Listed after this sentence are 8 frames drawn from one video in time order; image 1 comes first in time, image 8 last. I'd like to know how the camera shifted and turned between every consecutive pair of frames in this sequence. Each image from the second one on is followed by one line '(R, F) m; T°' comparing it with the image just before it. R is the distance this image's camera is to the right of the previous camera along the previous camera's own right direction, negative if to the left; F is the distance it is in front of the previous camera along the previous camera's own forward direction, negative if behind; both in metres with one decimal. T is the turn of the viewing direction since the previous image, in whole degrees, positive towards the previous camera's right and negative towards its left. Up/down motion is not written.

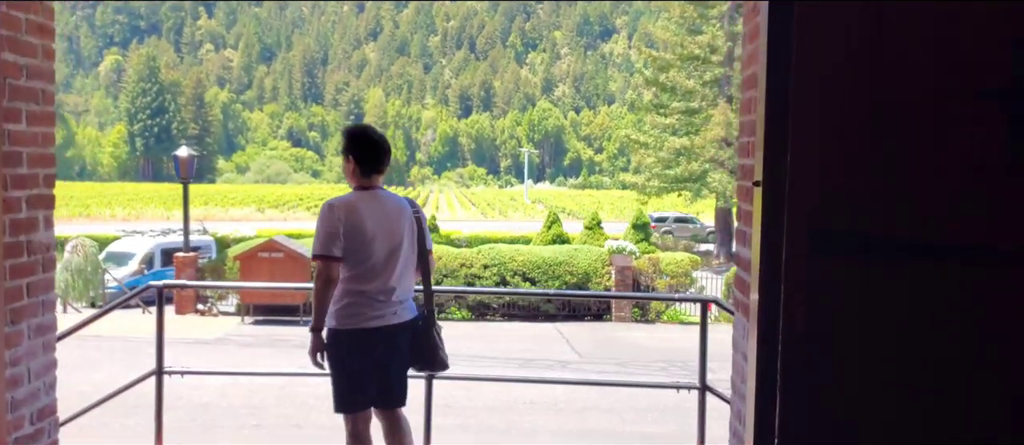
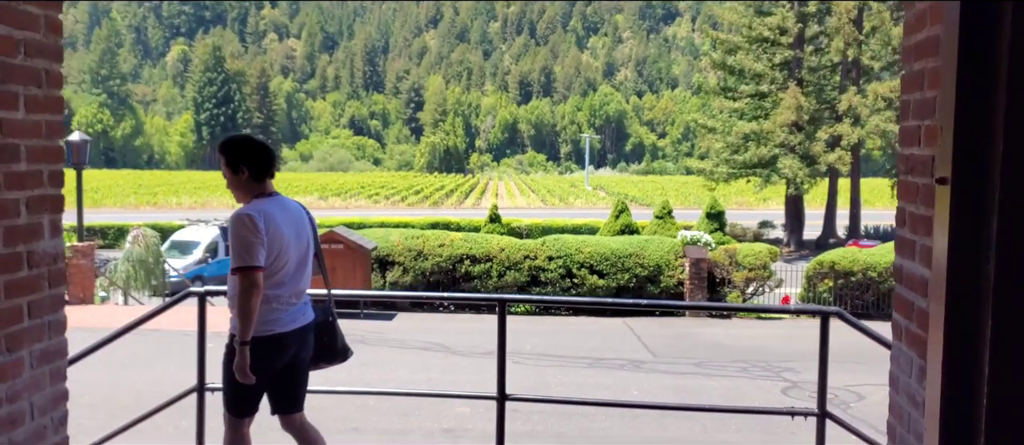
(-0.1, +0.6) m; -4°
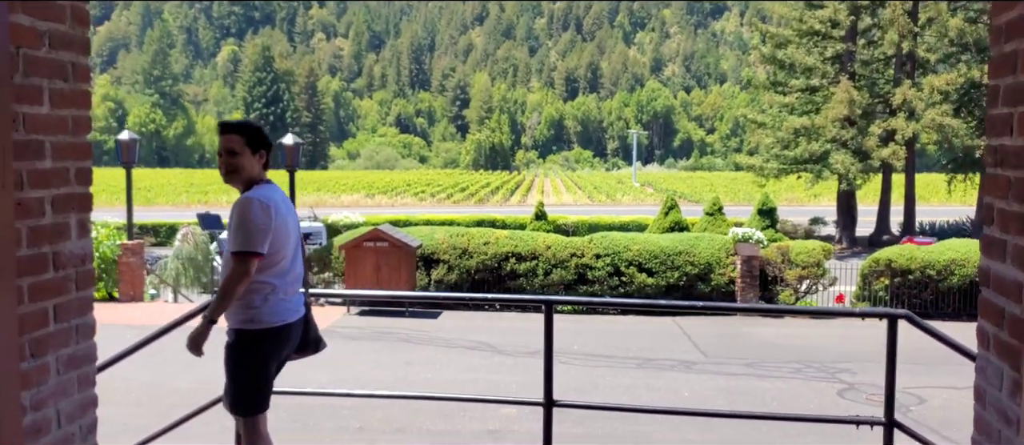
(0.0, +0.2) m; -3°
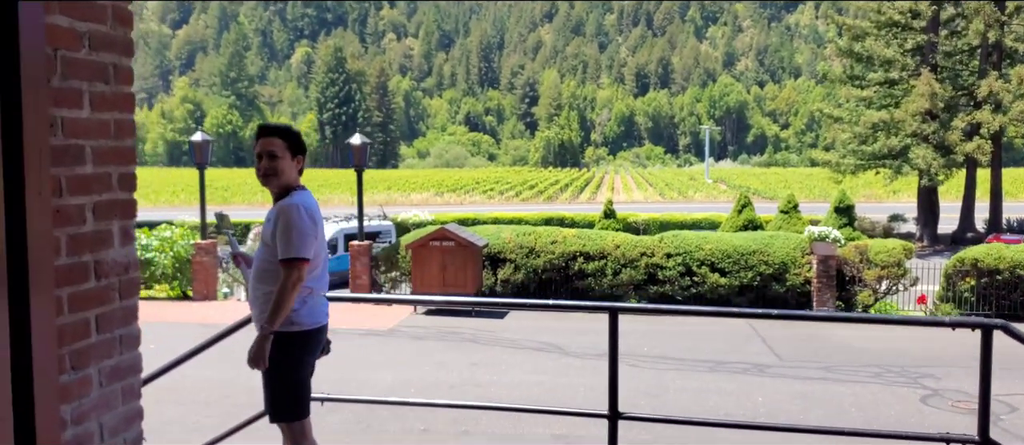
(0.0, +0.2) m; -5°
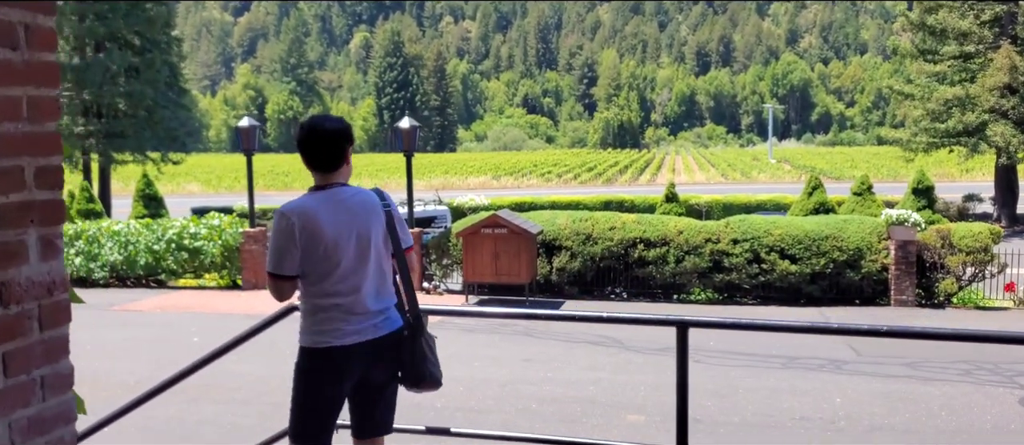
(0.0, +0.6) m; -4°
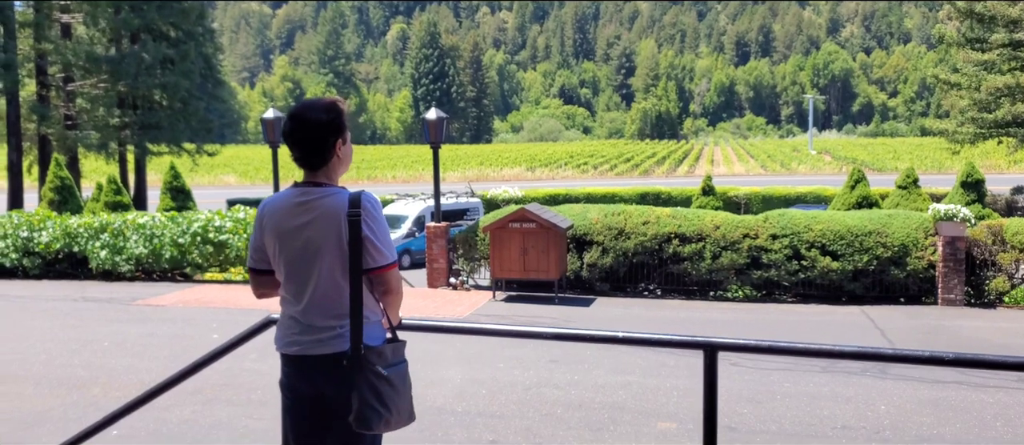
(+0.1, +0.4) m; -2°
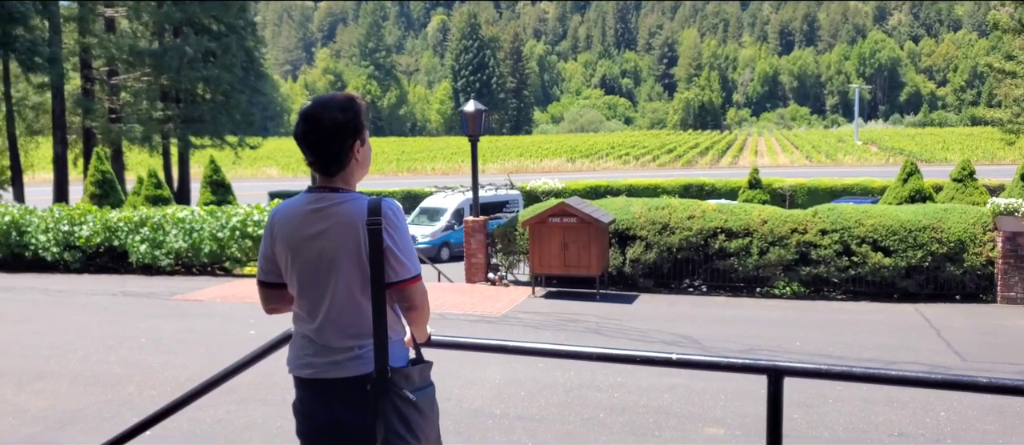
(0.0, +0.3) m; -3°
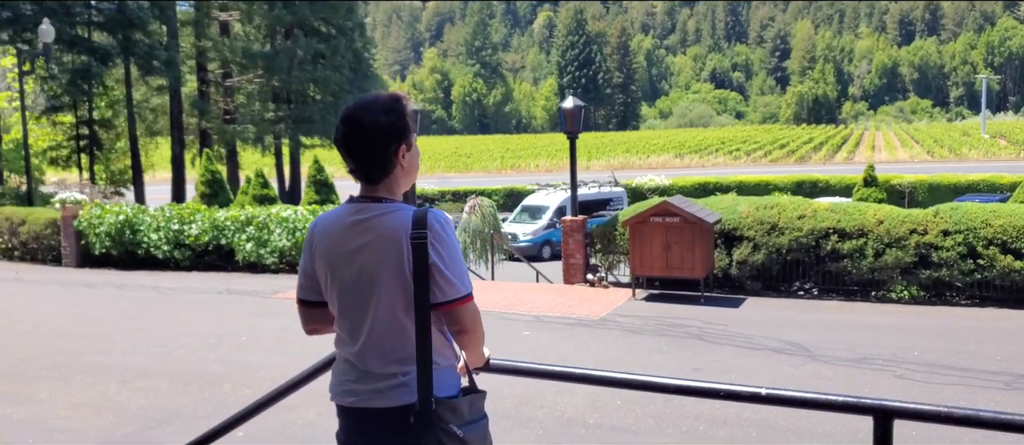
(+0.1, +0.2) m; -7°
